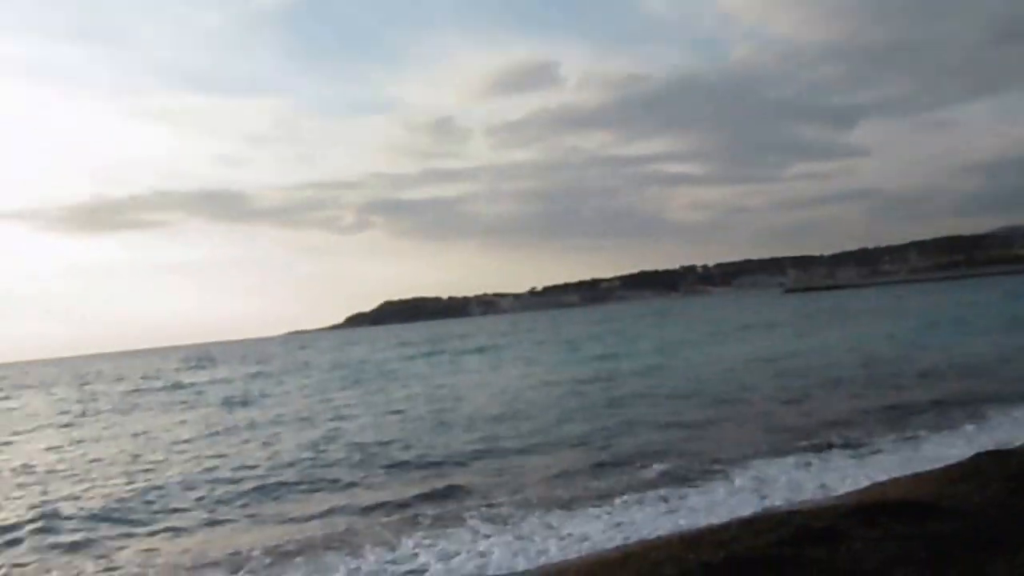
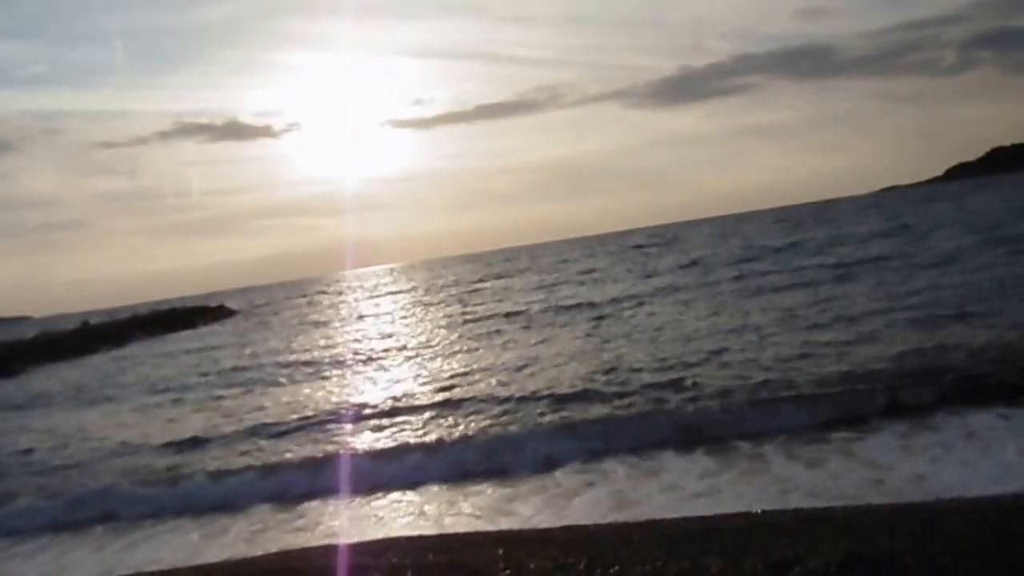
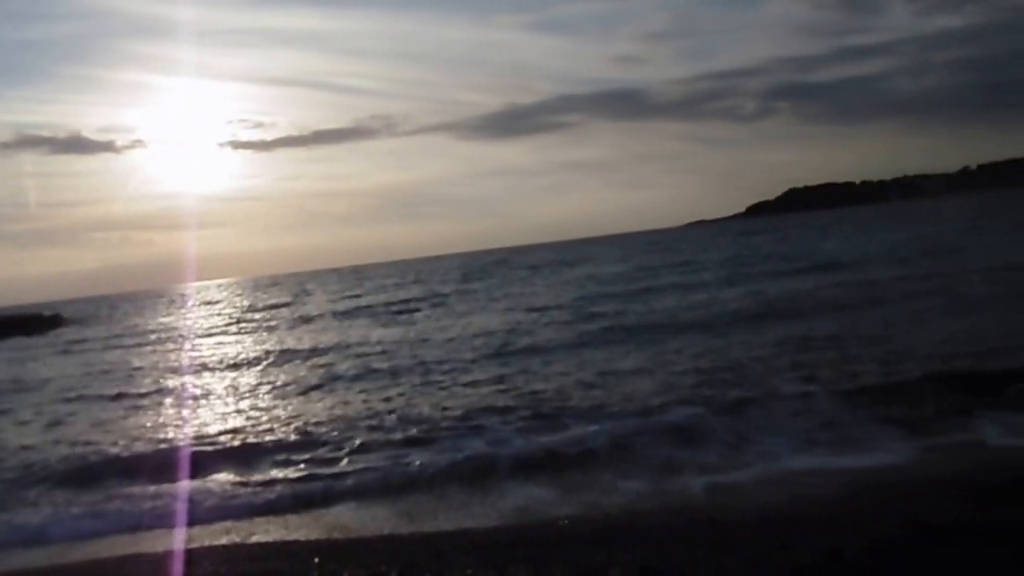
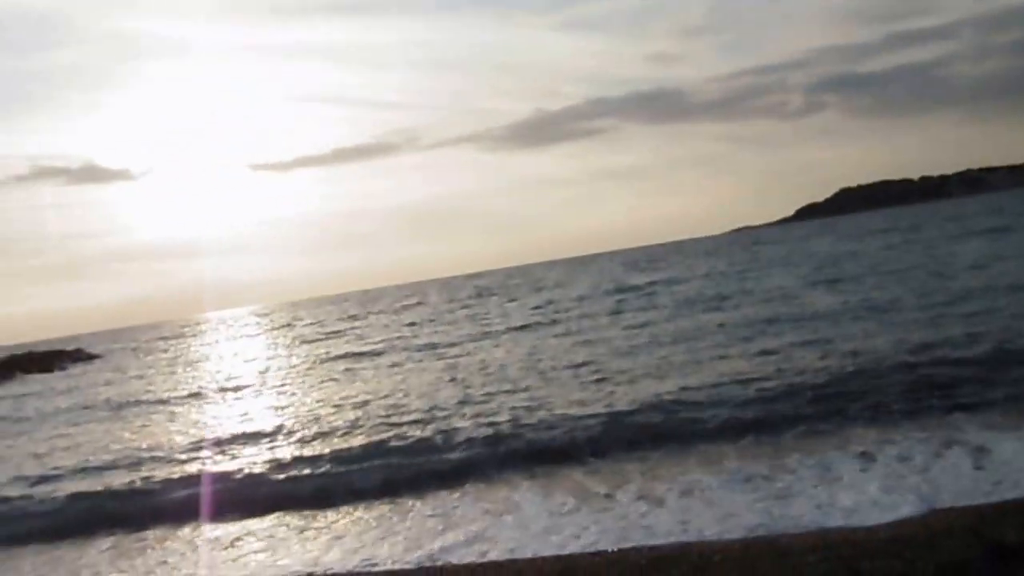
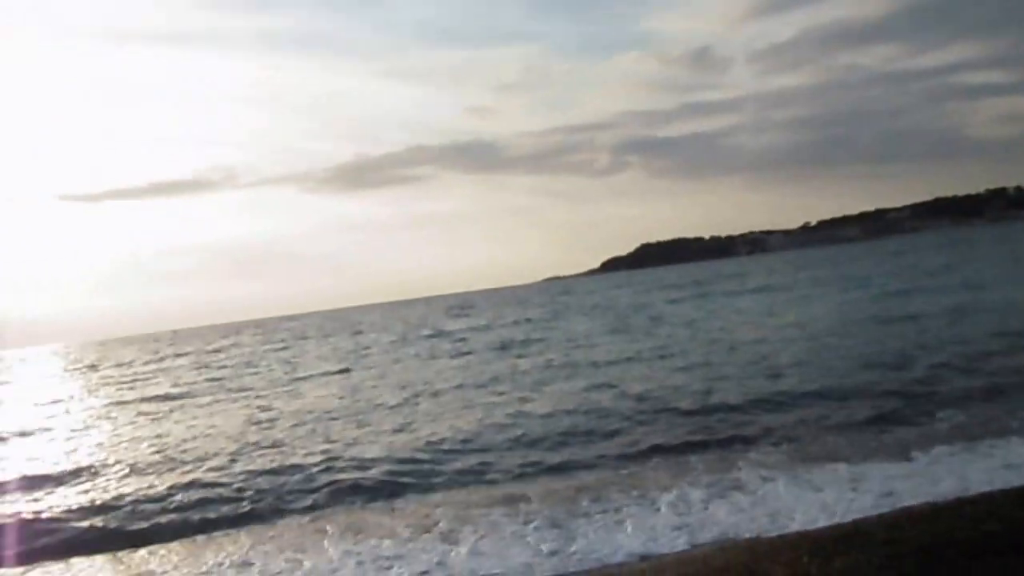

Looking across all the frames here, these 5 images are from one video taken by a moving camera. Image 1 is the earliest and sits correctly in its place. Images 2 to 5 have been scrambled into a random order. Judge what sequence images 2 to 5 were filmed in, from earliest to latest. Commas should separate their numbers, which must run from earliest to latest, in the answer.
5, 4, 2, 3
